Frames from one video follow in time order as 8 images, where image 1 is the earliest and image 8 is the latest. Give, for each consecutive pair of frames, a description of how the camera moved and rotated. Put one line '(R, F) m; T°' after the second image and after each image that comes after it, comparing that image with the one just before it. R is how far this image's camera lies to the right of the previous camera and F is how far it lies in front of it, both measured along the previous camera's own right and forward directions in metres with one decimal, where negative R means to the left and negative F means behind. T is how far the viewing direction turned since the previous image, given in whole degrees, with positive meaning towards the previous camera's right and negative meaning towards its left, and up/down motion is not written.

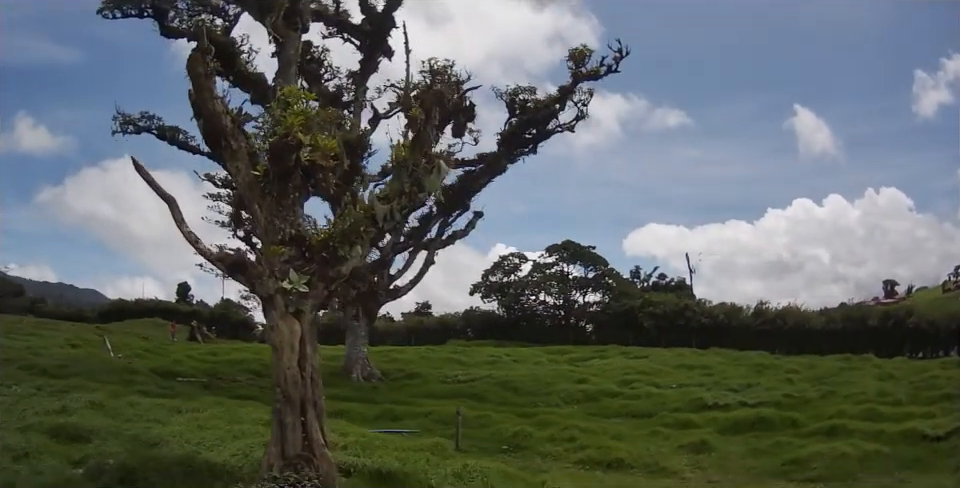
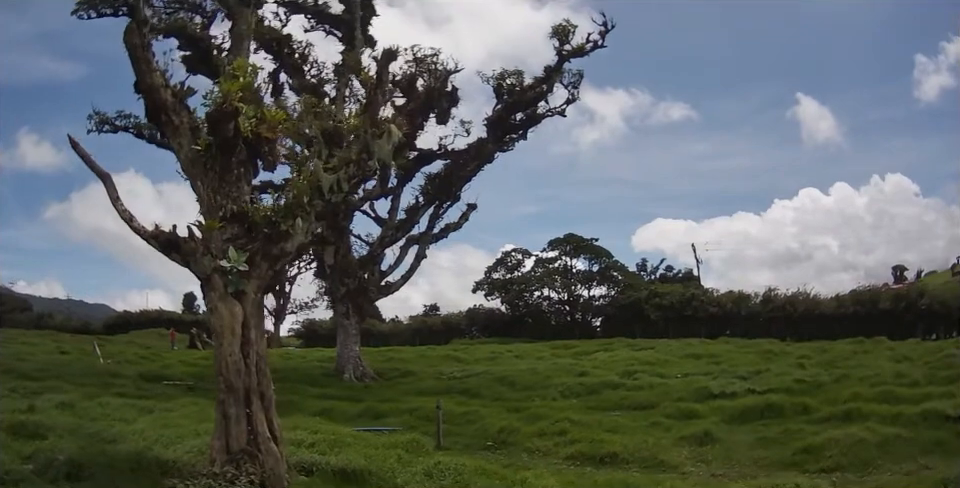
(+0.5, +1.2) m; -1°
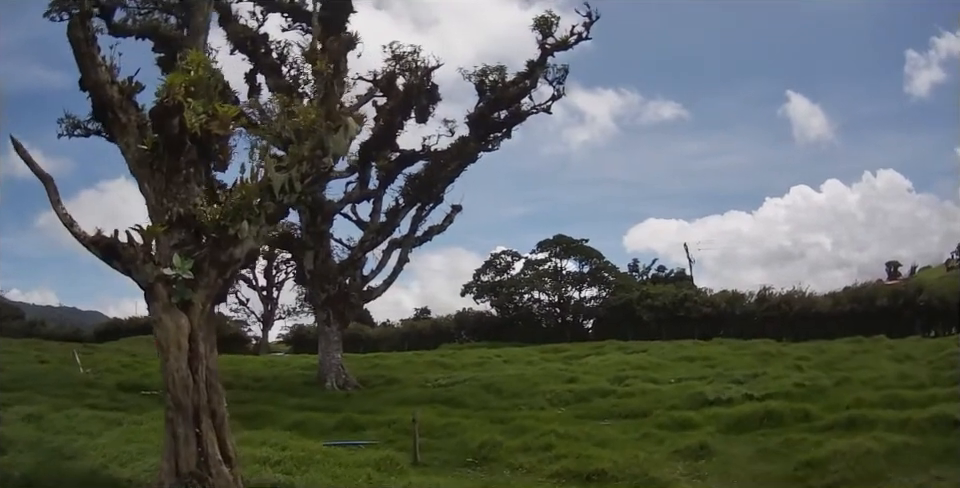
(+0.2, +1.0) m; 0°
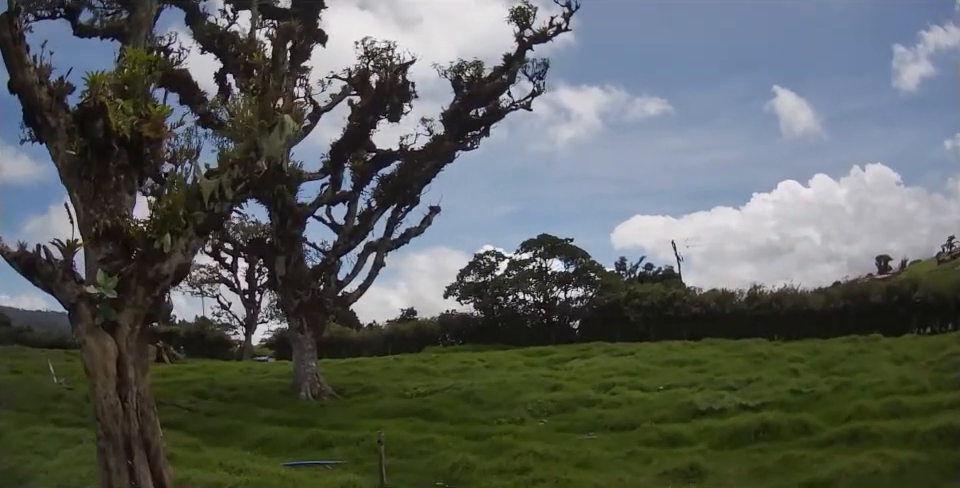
(+0.3, +1.0) m; +1°
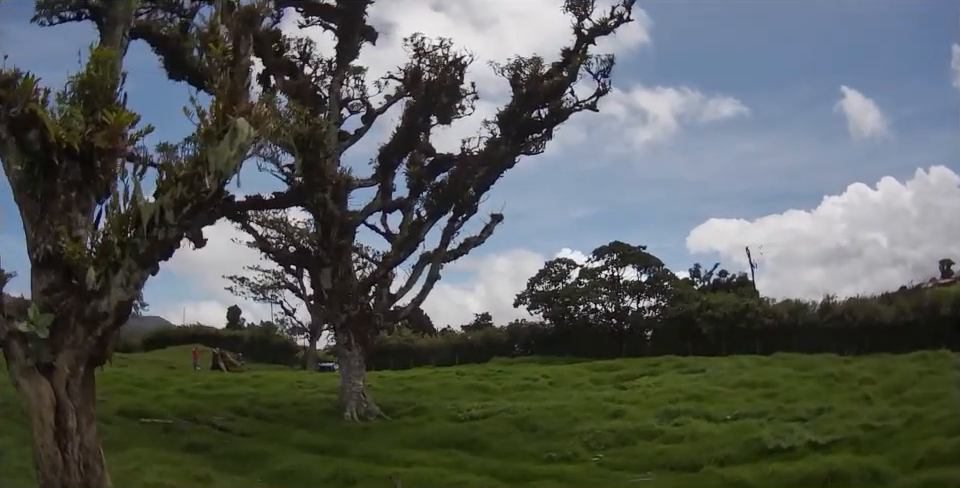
(+0.5, +1.9) m; -5°
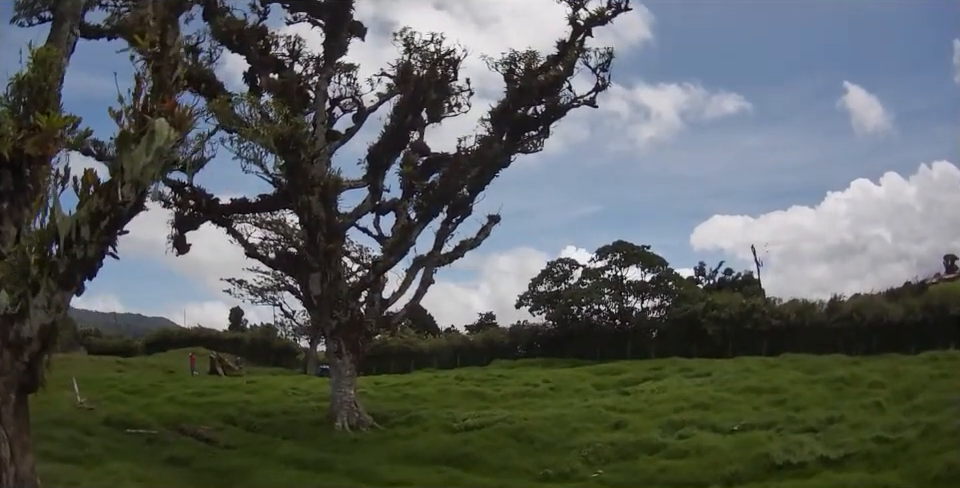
(+0.3, +1.0) m; 0°
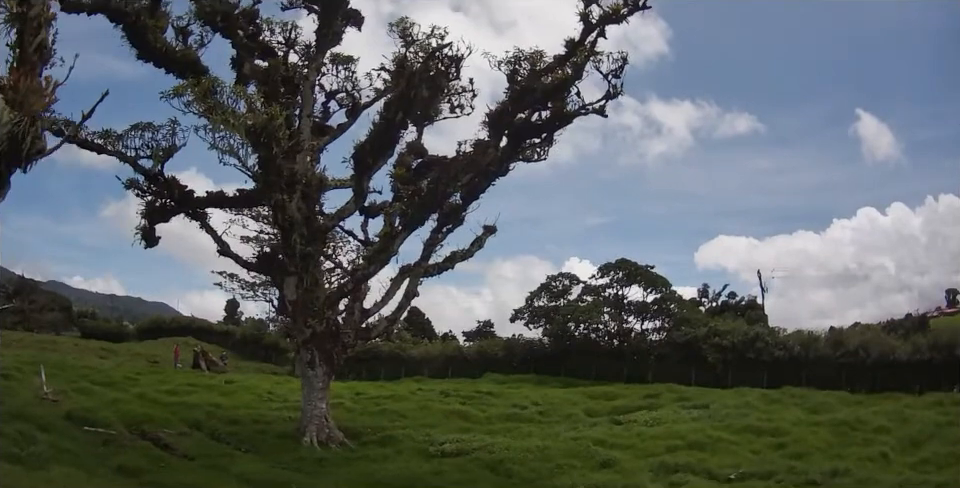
(+0.4, +1.7) m; 0°
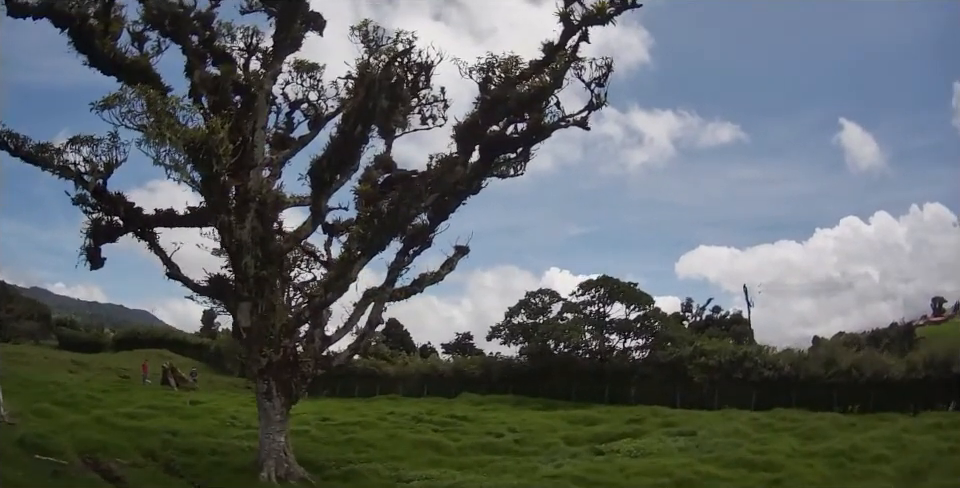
(+0.3, +1.6) m; +1°
